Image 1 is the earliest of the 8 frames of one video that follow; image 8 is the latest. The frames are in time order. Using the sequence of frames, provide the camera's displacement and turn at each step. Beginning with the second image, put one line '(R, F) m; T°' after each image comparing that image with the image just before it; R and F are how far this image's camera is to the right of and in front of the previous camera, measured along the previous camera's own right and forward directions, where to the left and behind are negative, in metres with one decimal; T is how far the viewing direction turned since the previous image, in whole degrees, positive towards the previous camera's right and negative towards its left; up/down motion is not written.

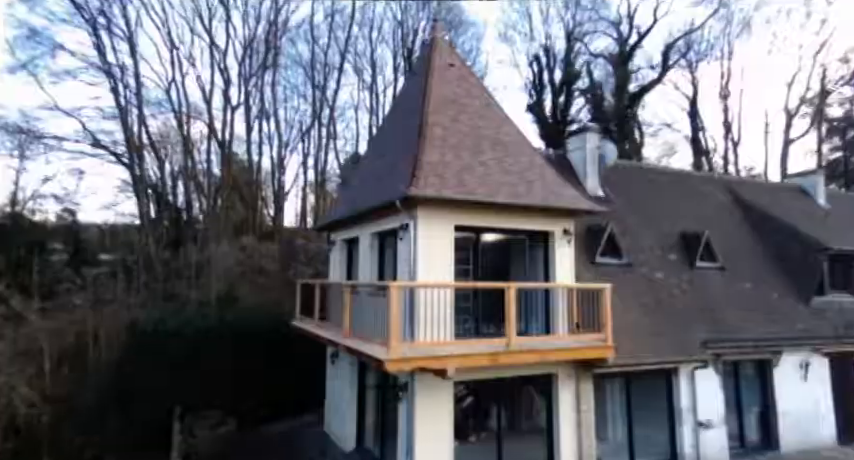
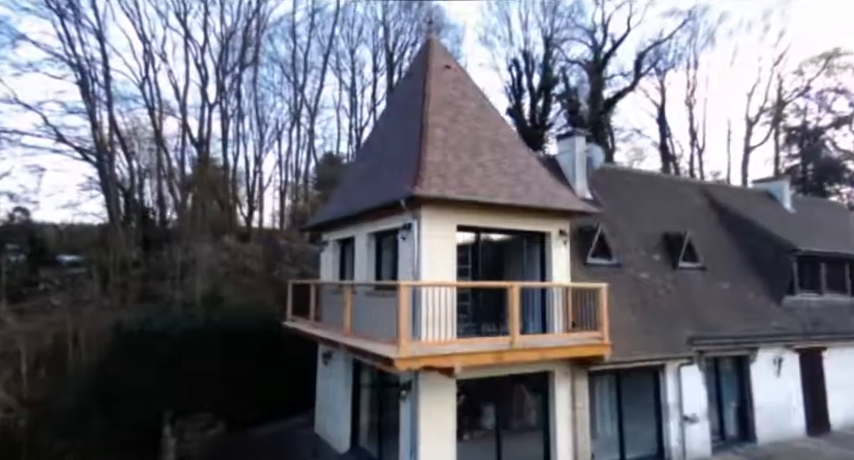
(-0.6, -0.1) m; +4°
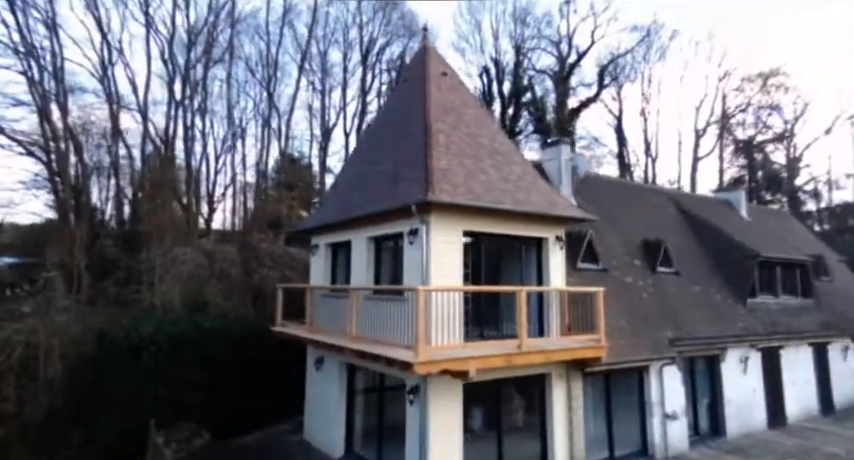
(-1.1, -0.1) m; +6°
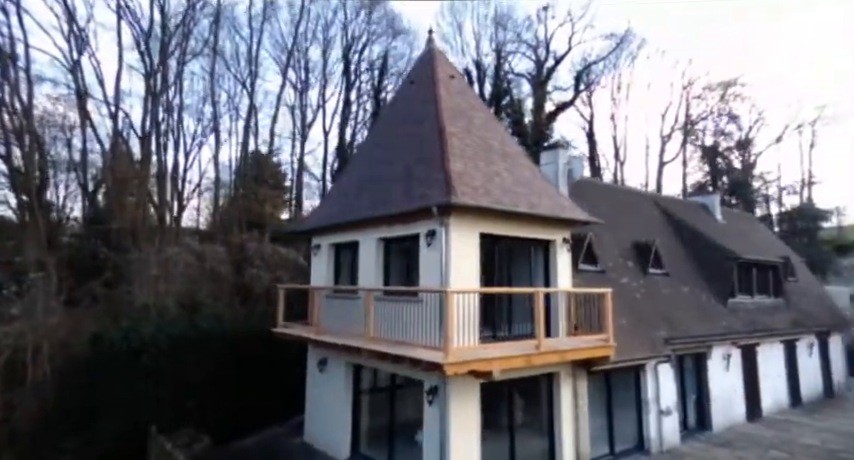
(-1.1, 0.0) m; +4°
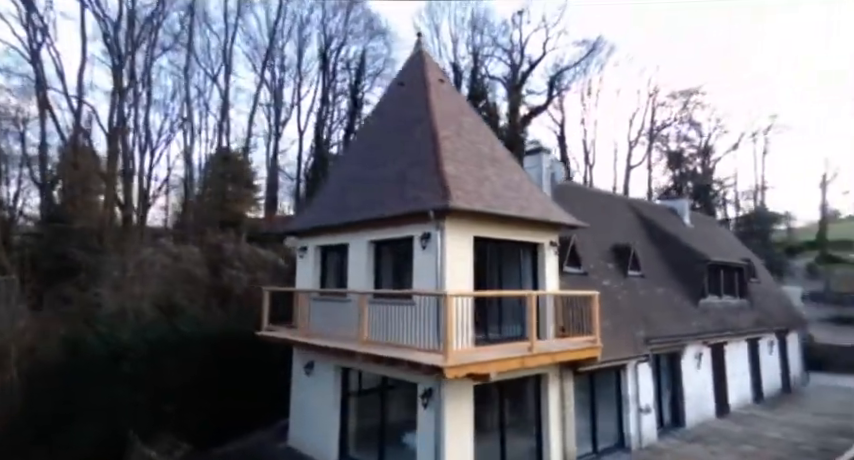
(-0.5, 0.0) m; +4°
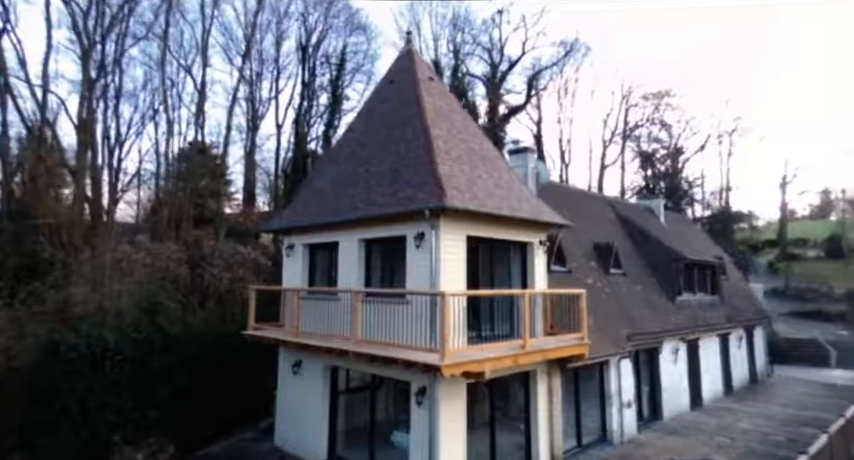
(-0.4, 0.0) m; +3°
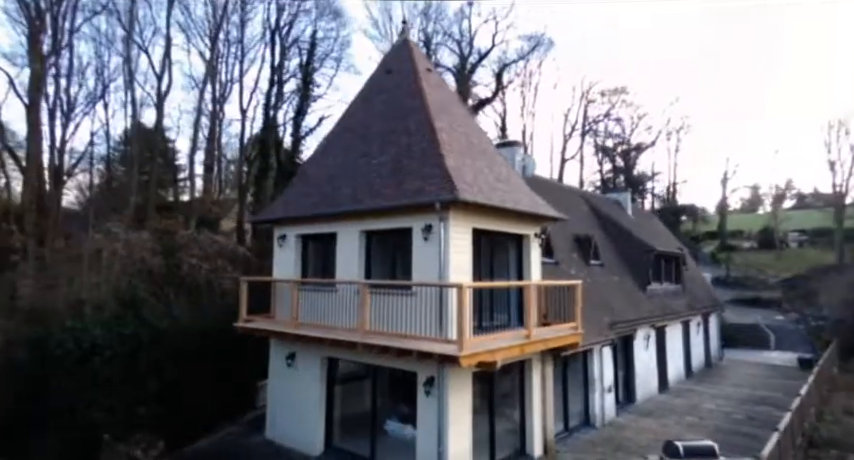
(-1.1, 0.0) m; +6°
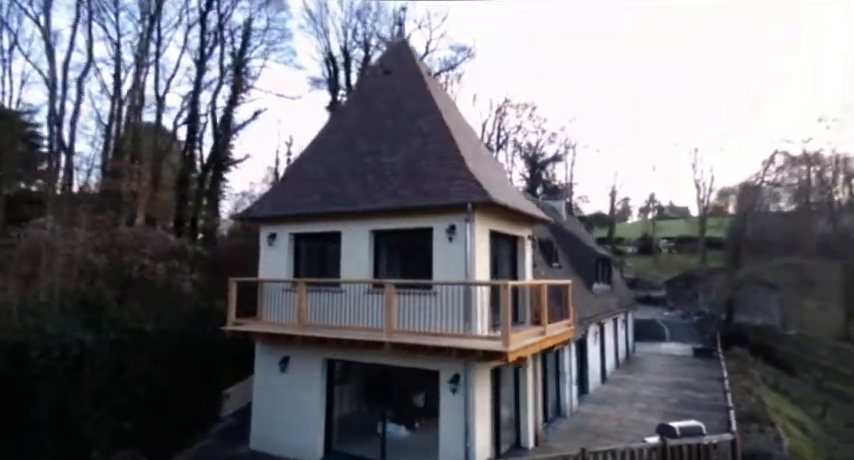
(-2.5, +0.2) m; +12°
